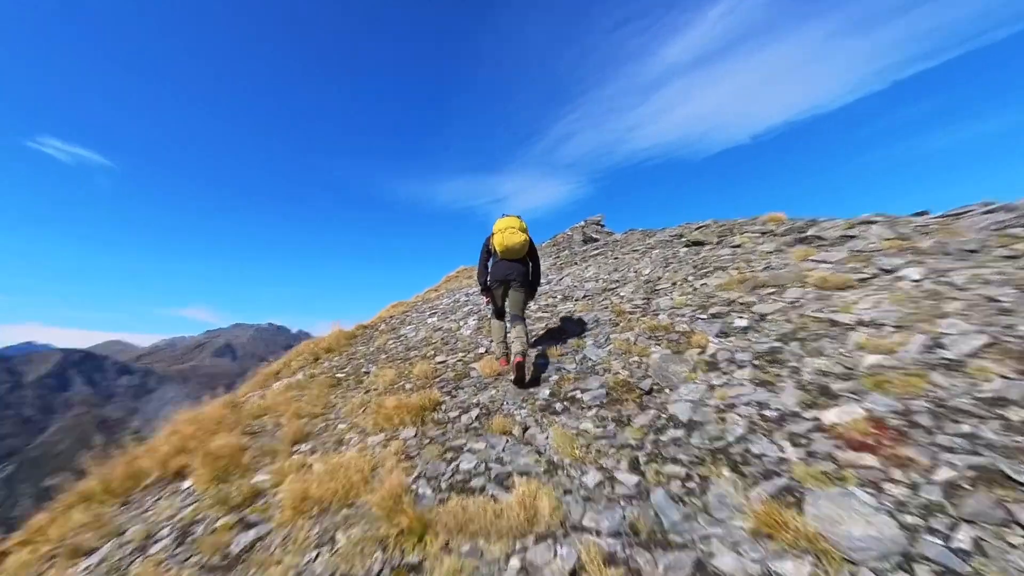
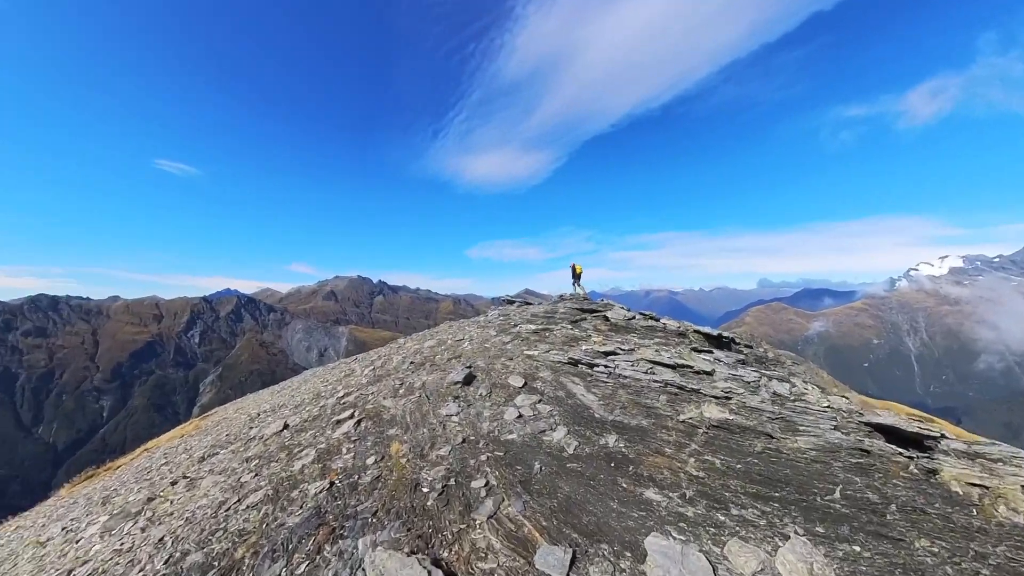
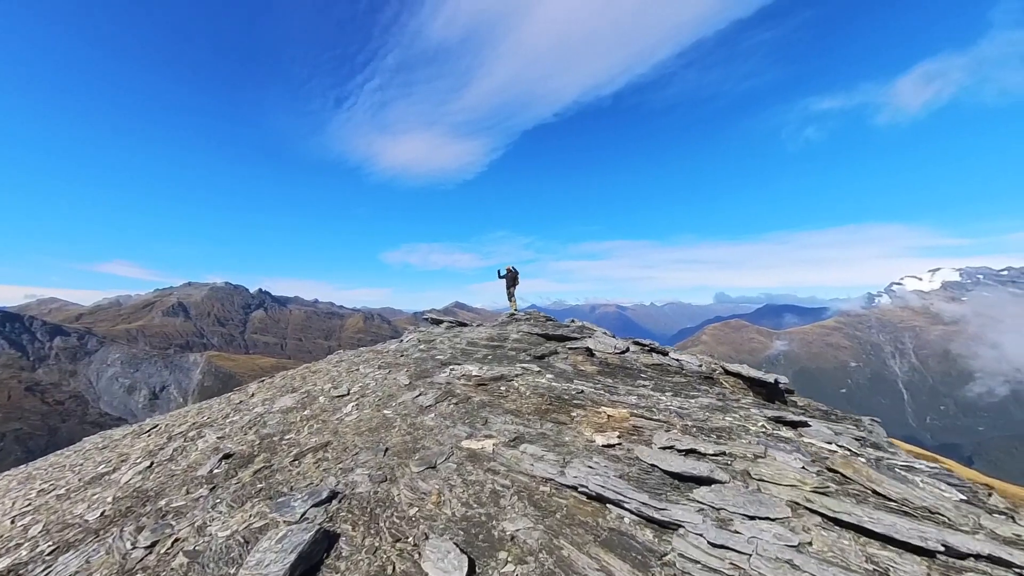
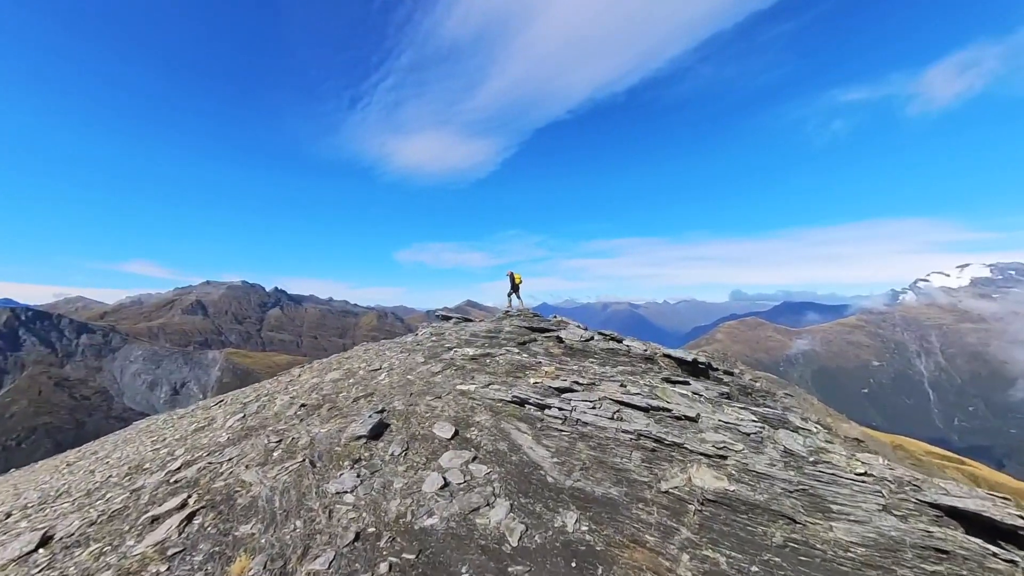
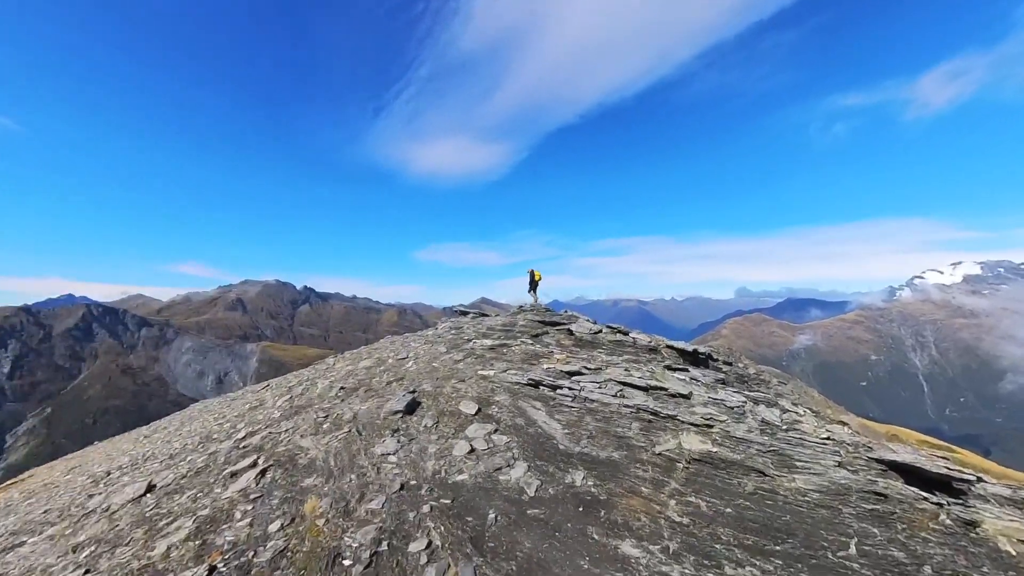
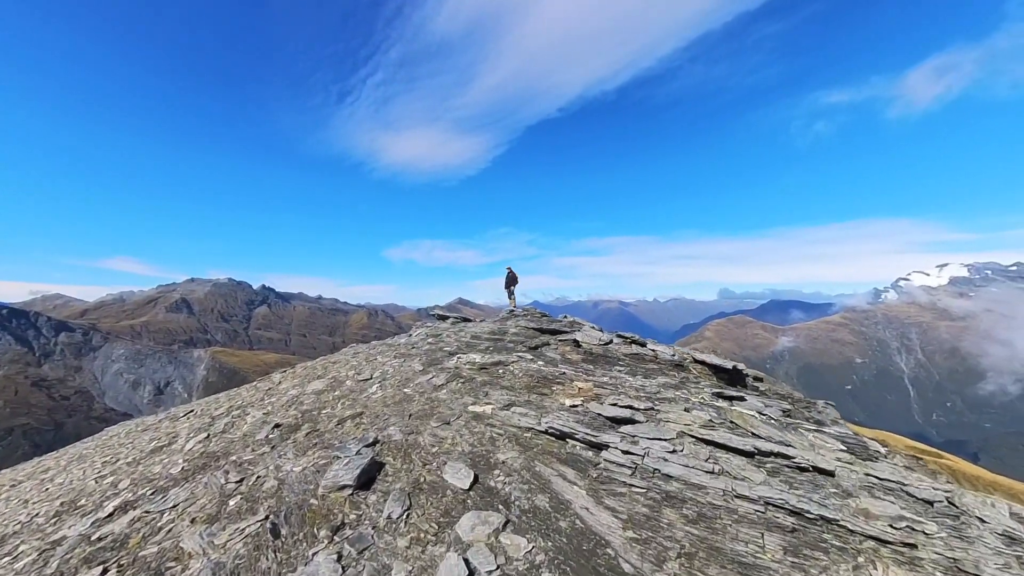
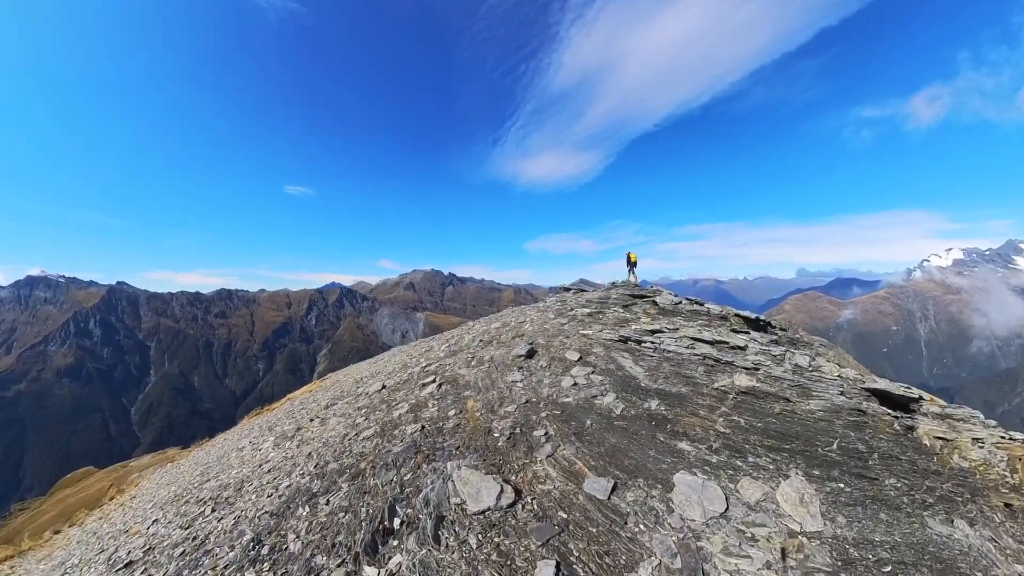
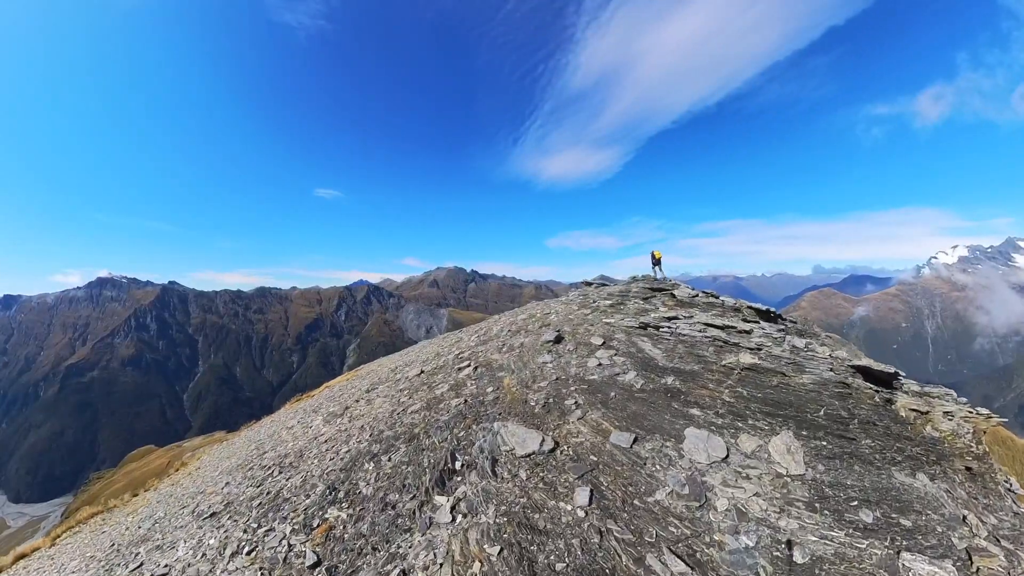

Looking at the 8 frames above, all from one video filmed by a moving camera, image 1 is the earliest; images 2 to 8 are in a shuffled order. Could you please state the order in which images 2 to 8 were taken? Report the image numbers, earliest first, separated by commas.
8, 7, 2, 5, 4, 6, 3
